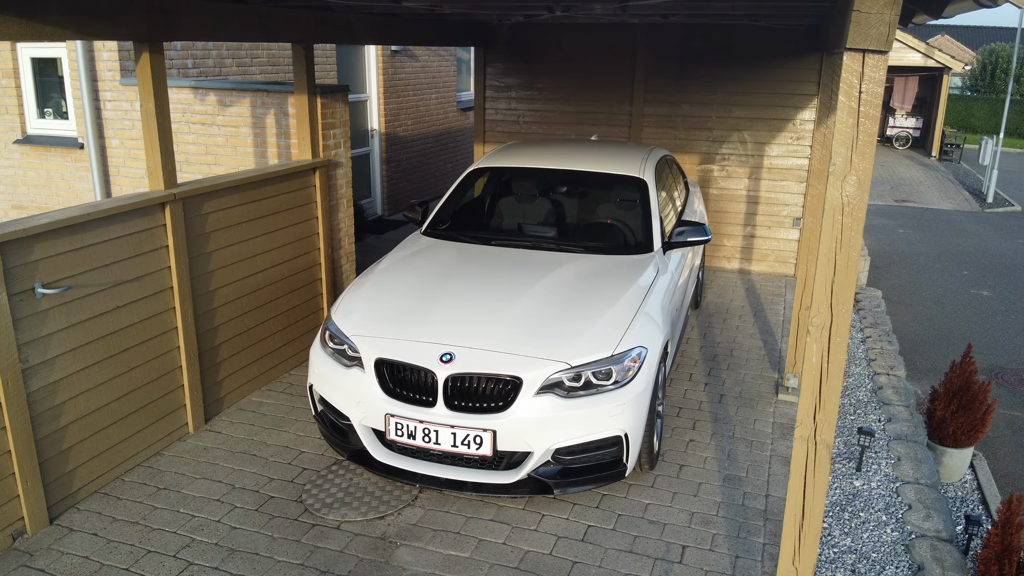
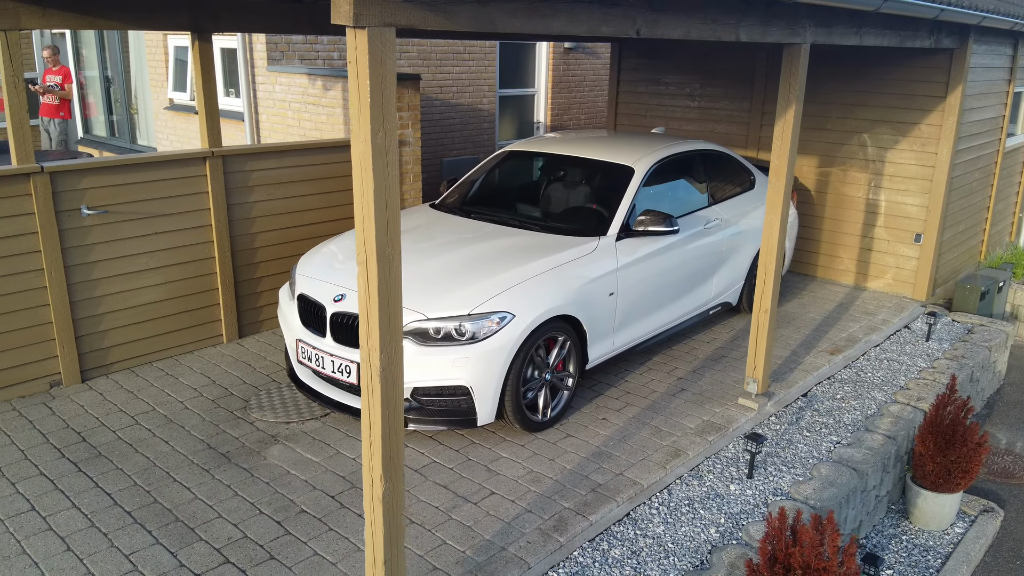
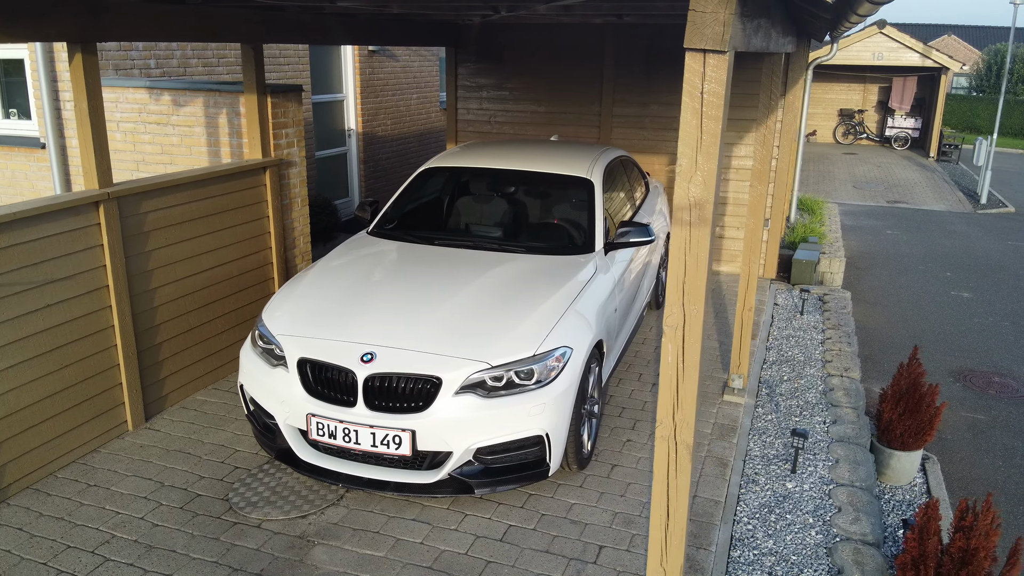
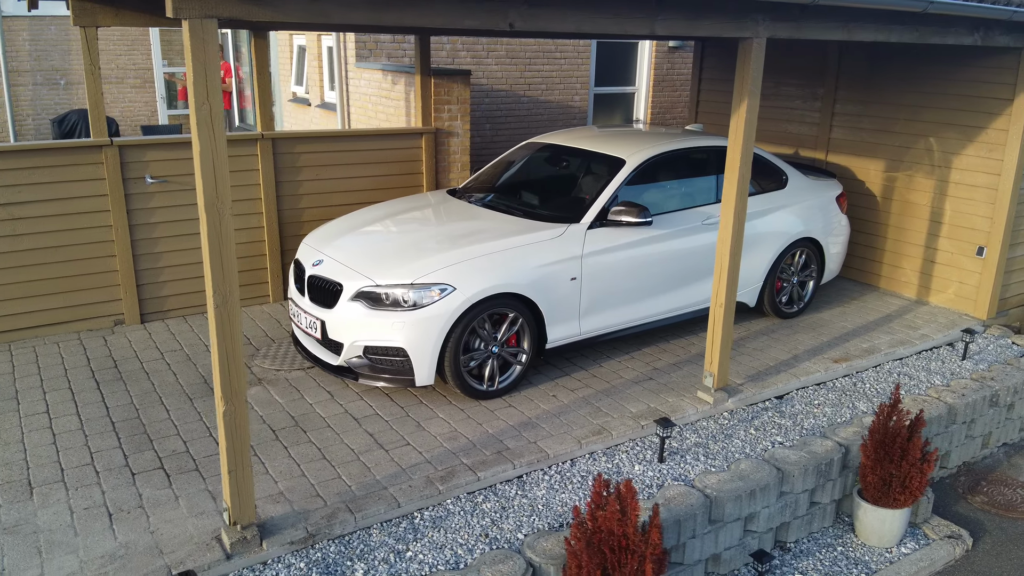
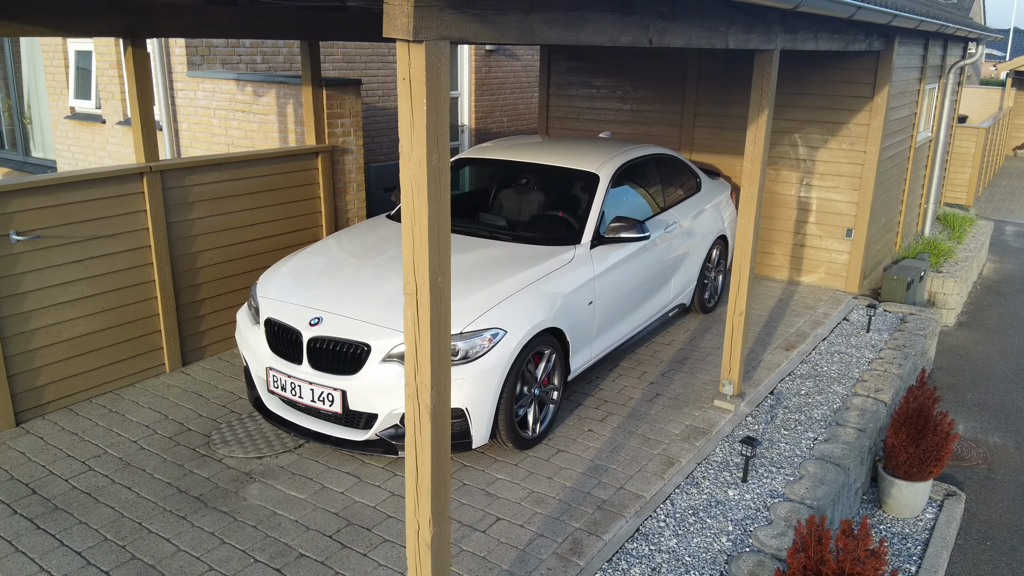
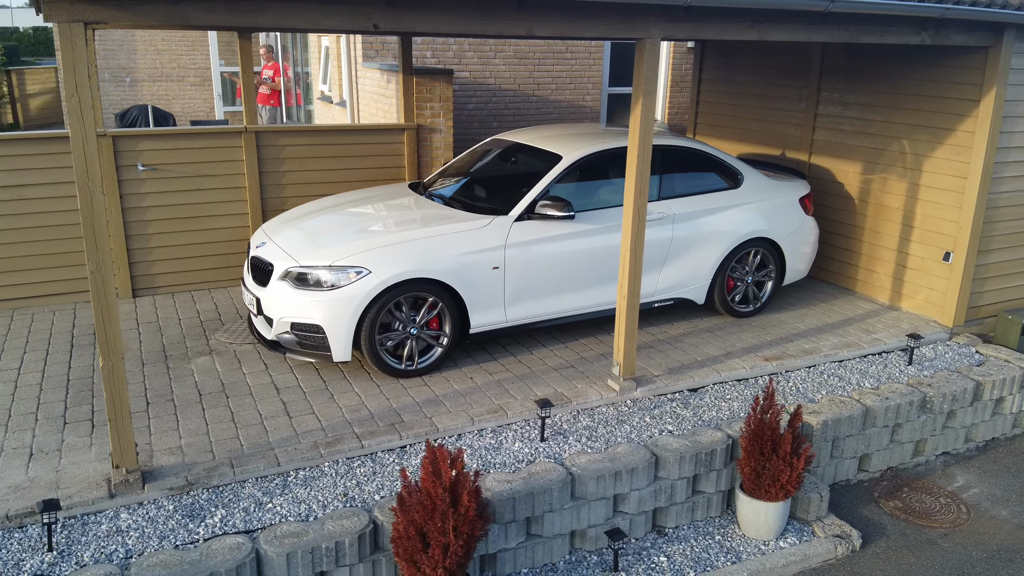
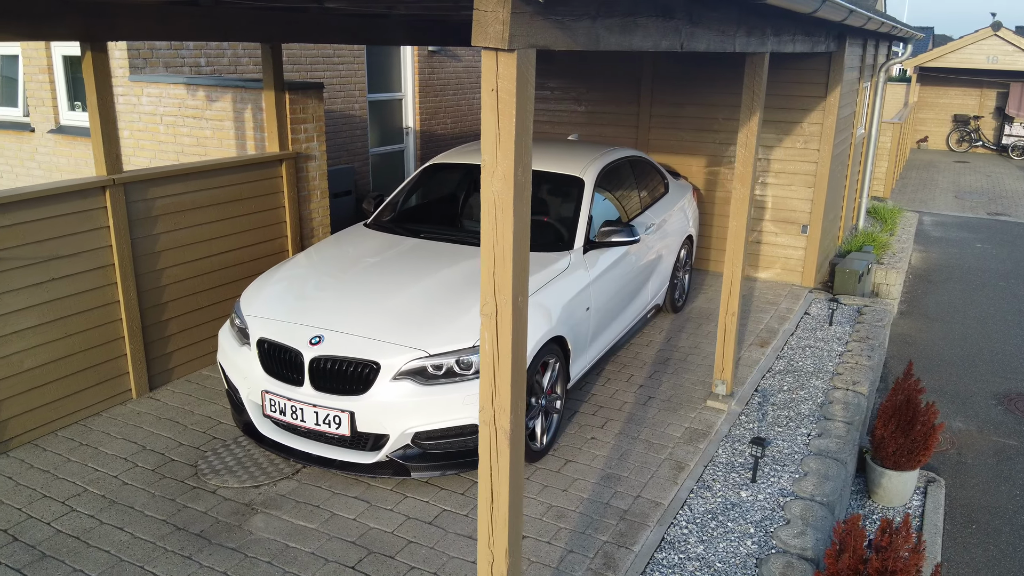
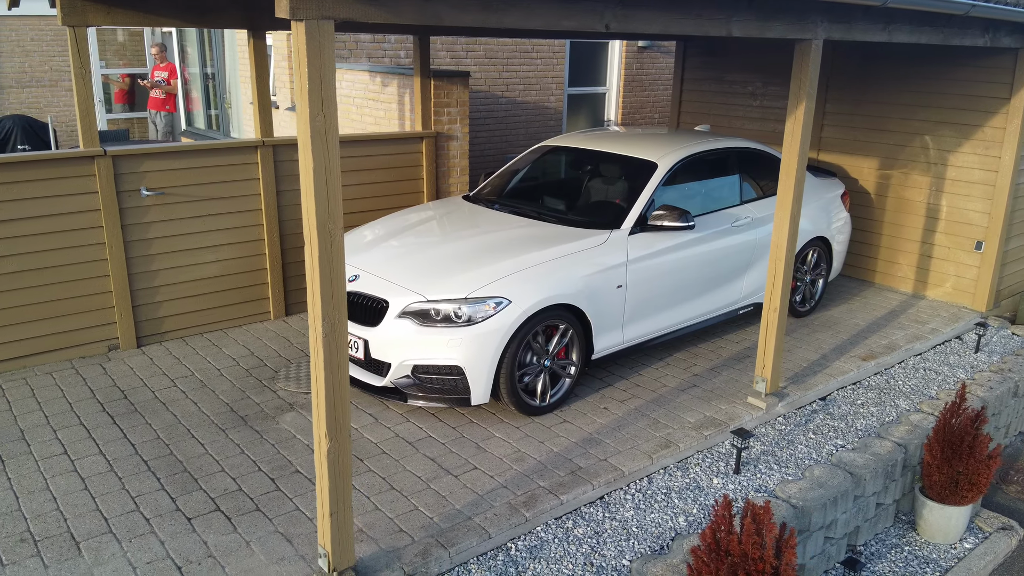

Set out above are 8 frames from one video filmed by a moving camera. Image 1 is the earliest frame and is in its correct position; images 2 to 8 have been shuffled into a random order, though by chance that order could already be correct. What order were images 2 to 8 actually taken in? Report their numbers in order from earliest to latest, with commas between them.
3, 7, 5, 2, 8, 4, 6
